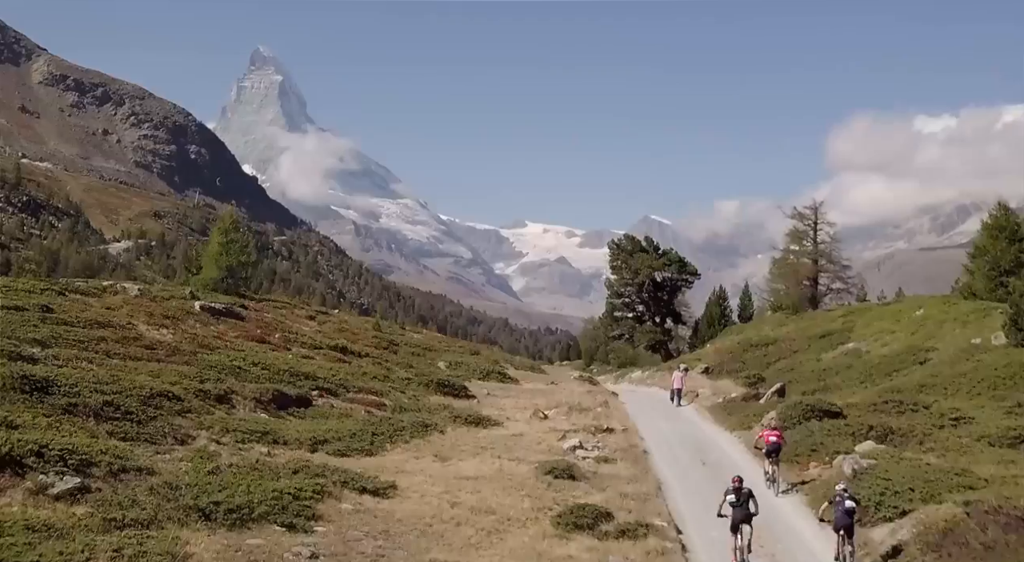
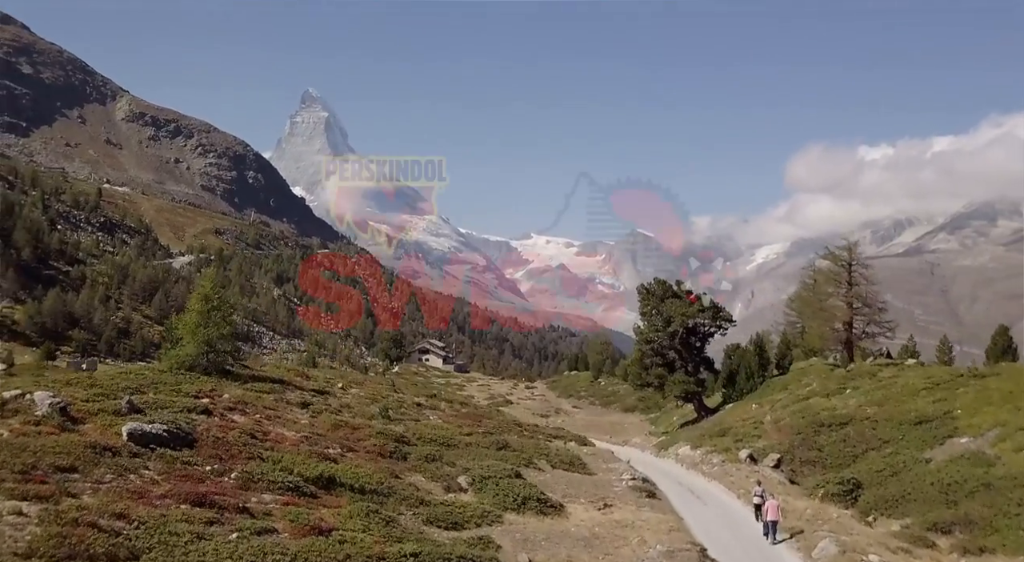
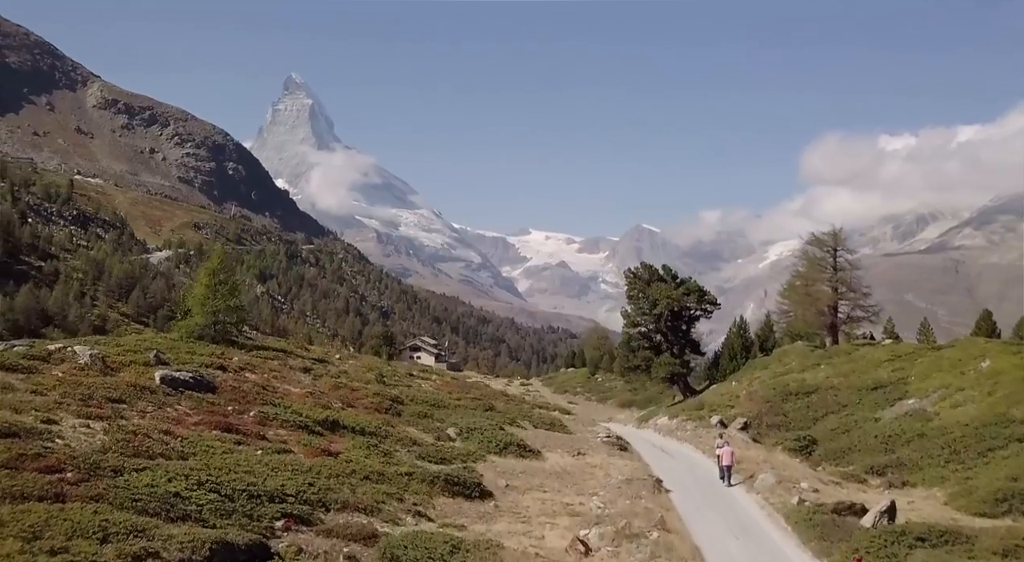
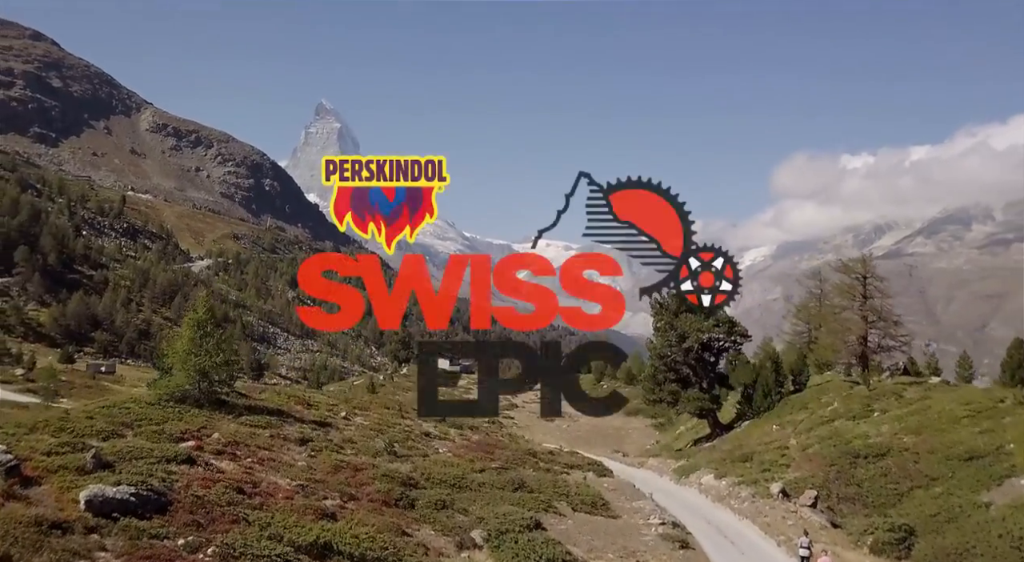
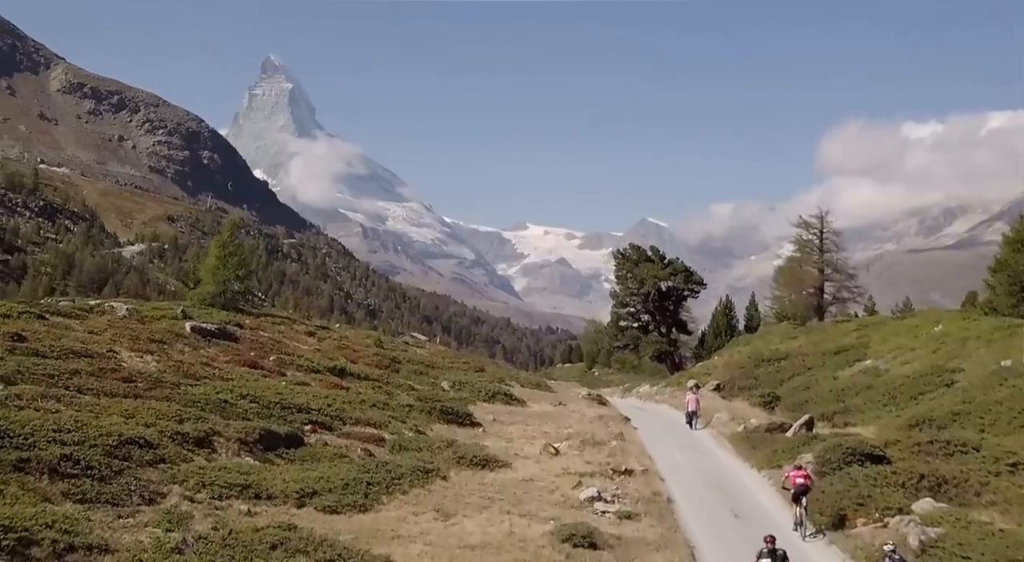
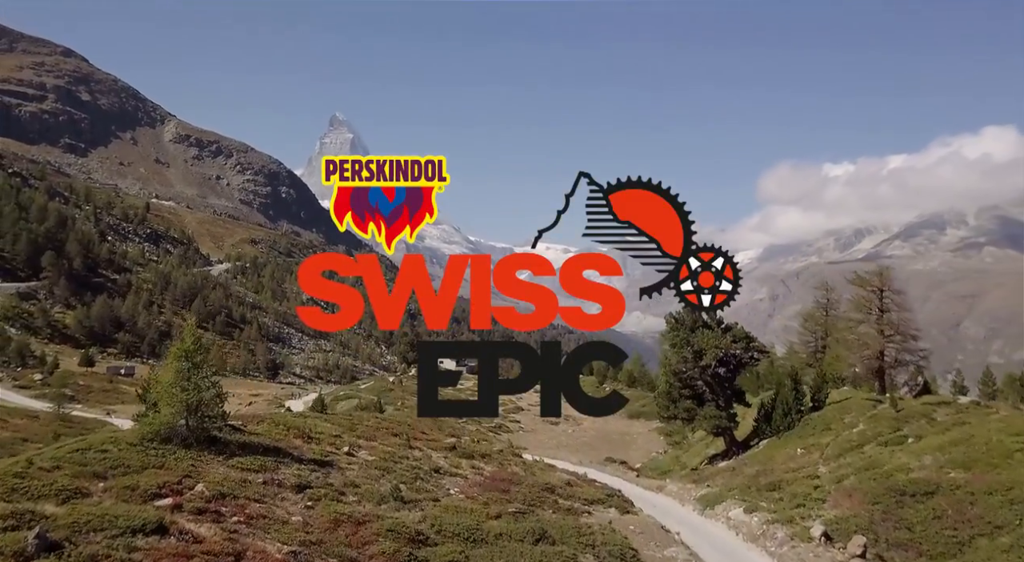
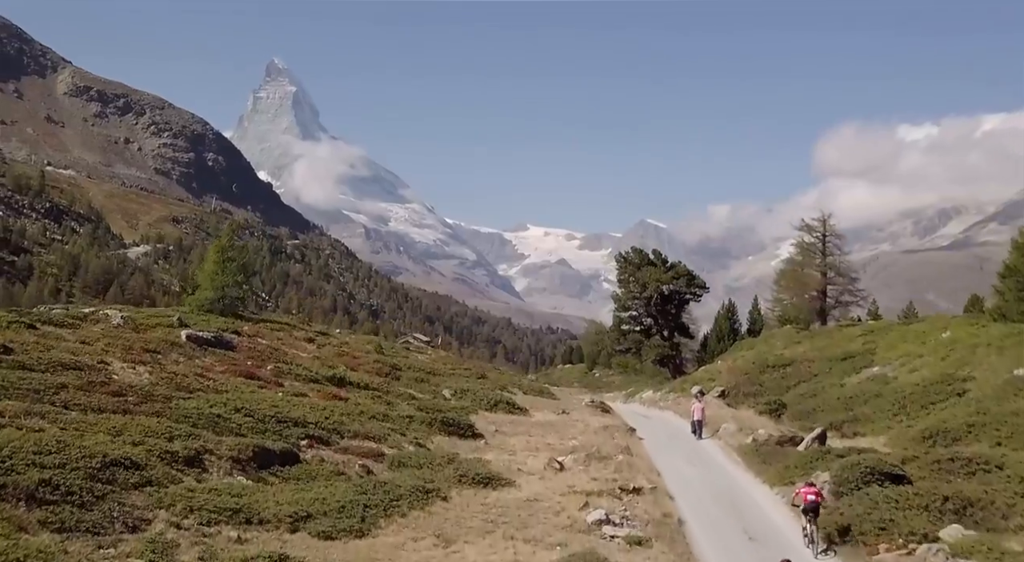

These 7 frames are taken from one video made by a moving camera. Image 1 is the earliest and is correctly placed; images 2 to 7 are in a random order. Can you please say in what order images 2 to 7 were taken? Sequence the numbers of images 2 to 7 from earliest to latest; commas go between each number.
5, 7, 3, 2, 4, 6
